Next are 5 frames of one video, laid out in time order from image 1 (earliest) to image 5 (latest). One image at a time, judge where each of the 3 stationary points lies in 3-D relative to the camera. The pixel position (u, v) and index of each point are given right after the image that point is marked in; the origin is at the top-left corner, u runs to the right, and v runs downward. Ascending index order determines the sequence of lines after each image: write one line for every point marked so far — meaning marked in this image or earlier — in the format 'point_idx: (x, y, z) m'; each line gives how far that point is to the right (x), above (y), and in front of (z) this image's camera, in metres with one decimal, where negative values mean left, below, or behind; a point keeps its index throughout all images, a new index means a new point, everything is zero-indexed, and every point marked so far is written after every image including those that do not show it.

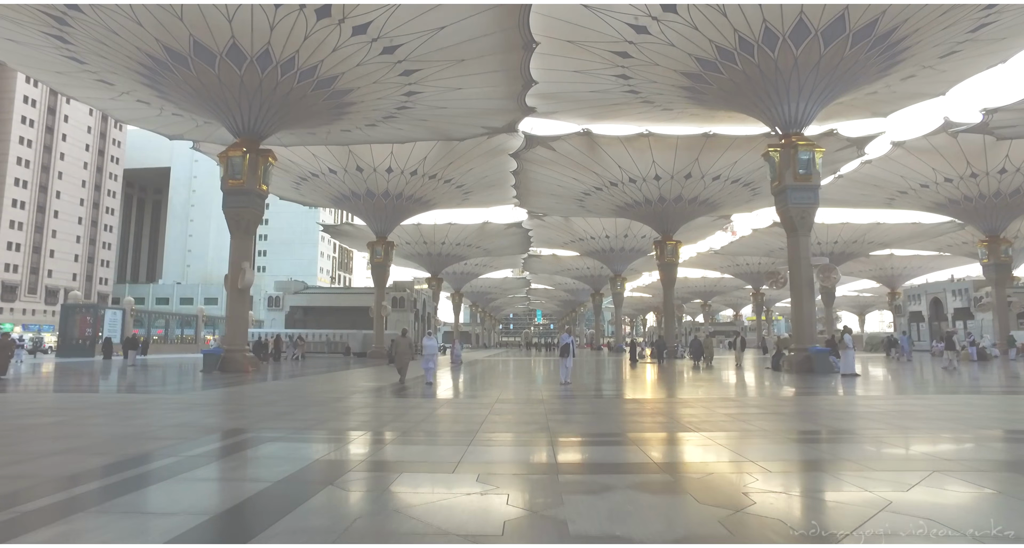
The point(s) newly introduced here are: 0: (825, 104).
0: (+8.6, +4.7, +15.0) m
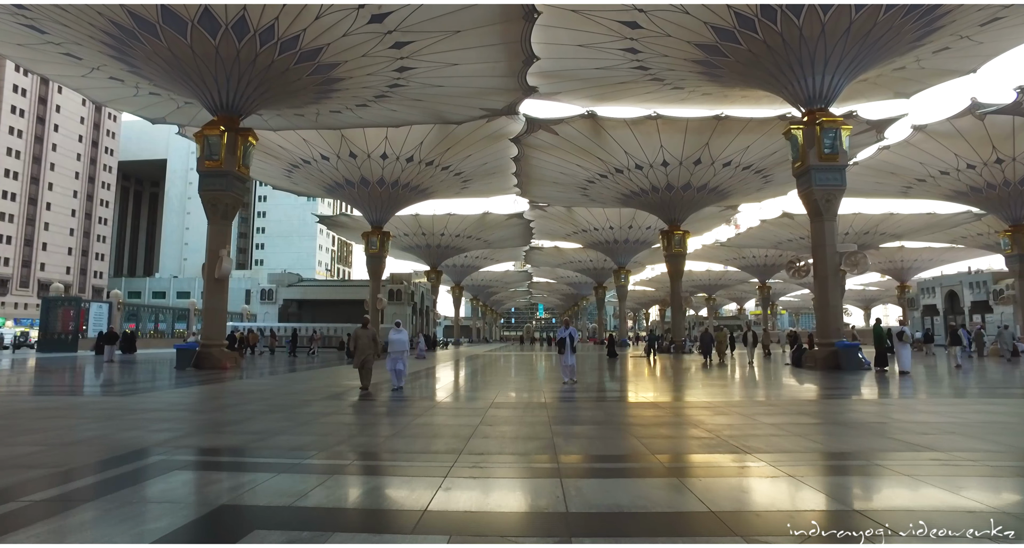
0: (+8.6, +4.9, +13.8) m
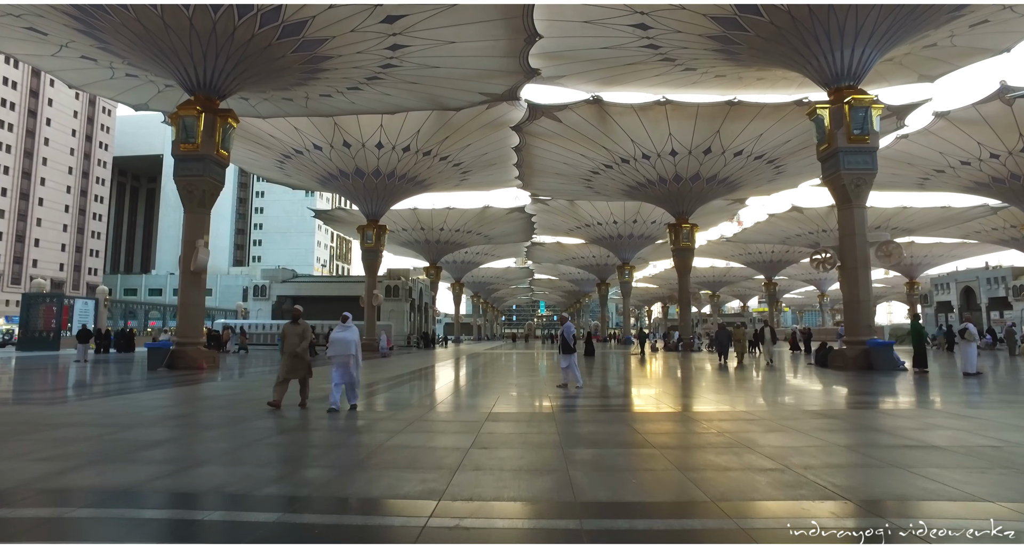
0: (+8.6, +5.1, +12.7) m
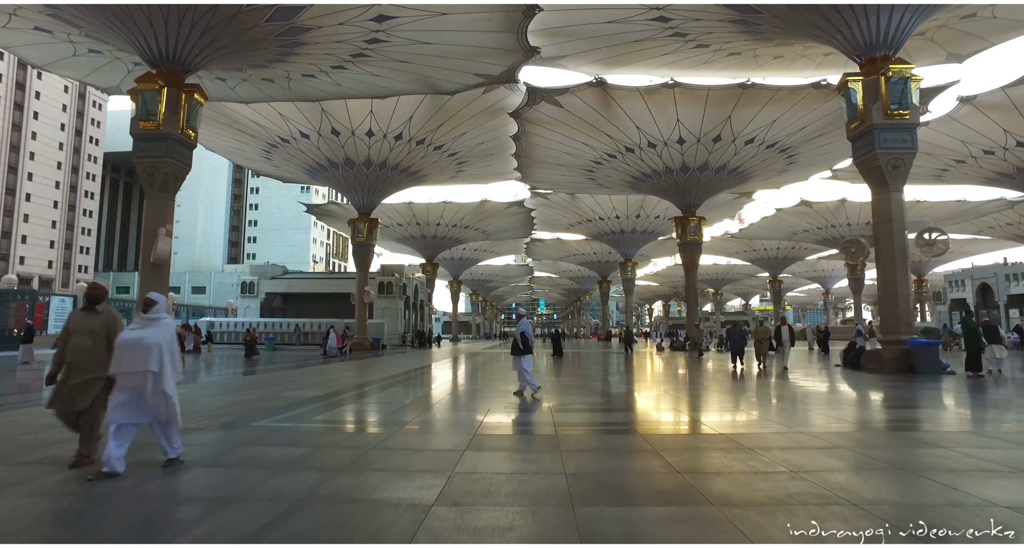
0: (+8.5, +5.3, +11.5) m
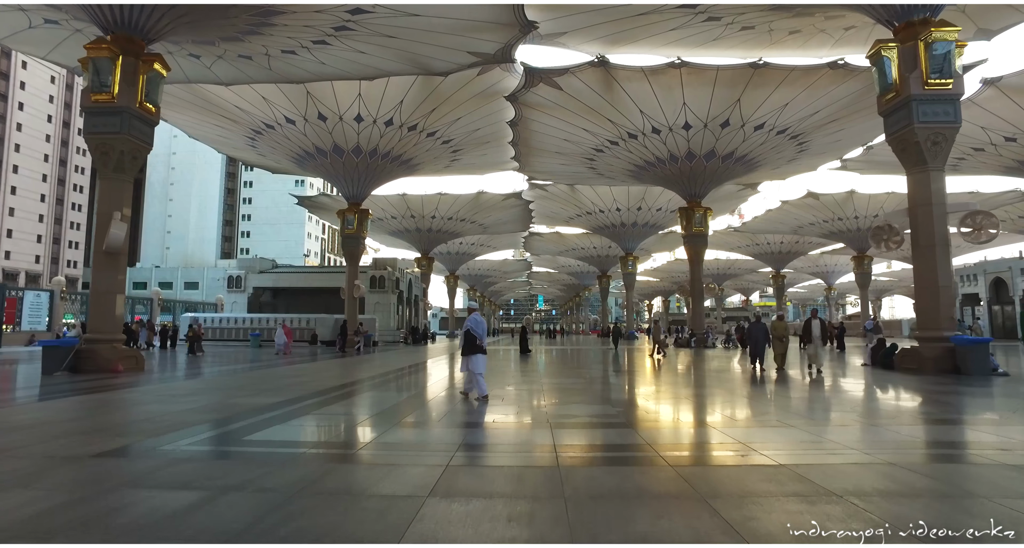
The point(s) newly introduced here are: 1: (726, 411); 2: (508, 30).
0: (+8.4, +5.5, +10.4) m
1: (+2.8, -1.8, +7.2) m
2: (-0.1, +6.0, +13.3) m
